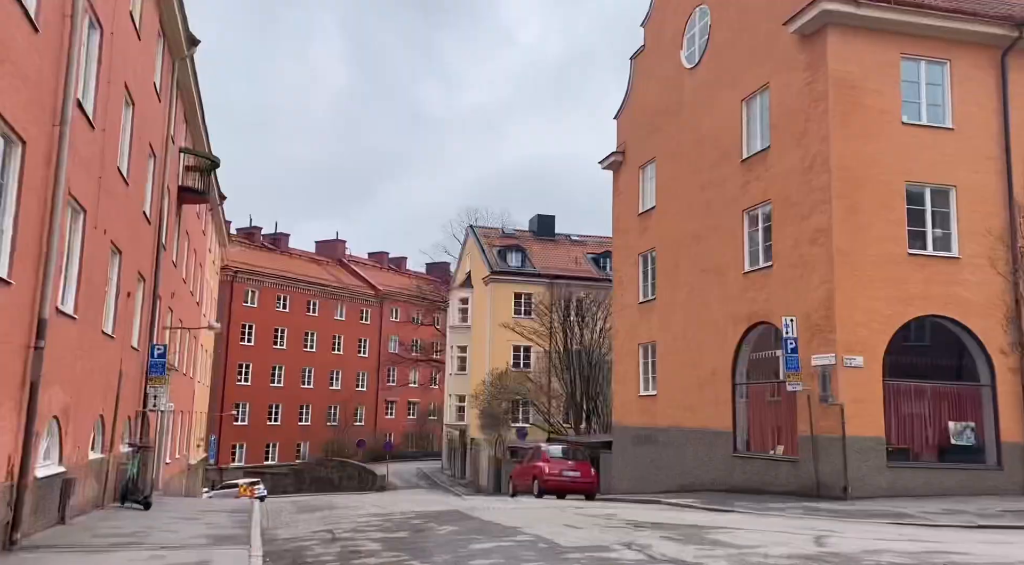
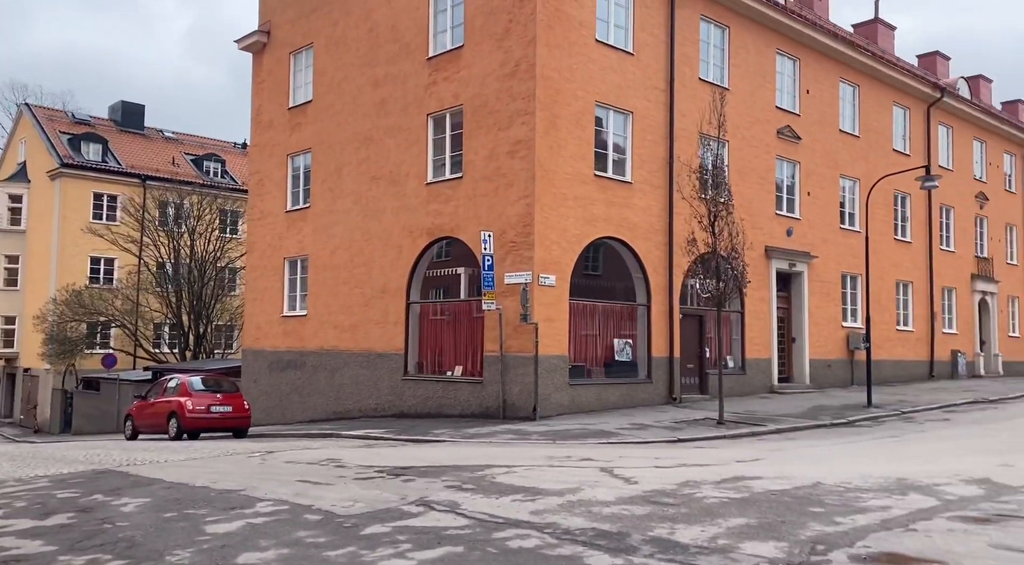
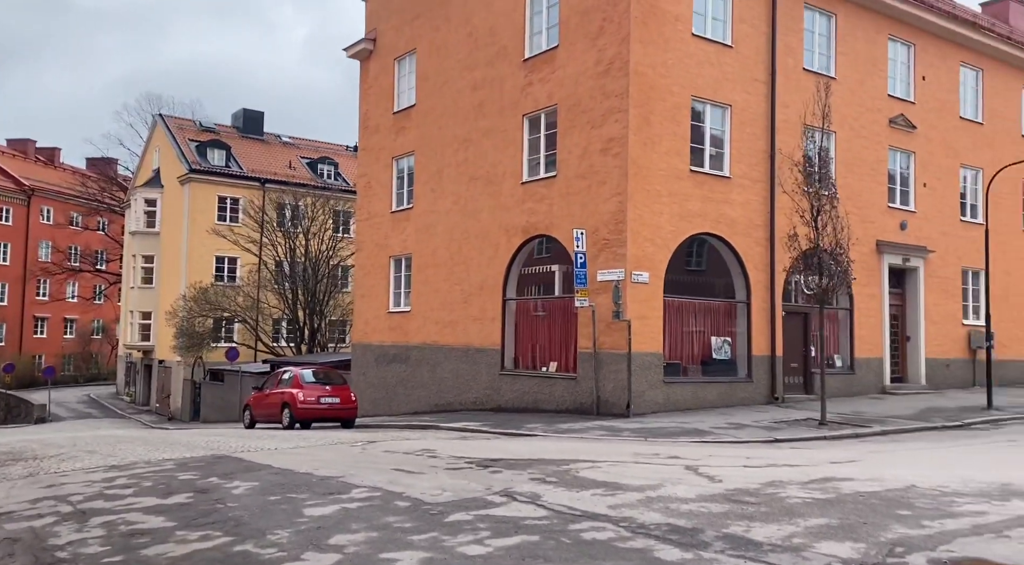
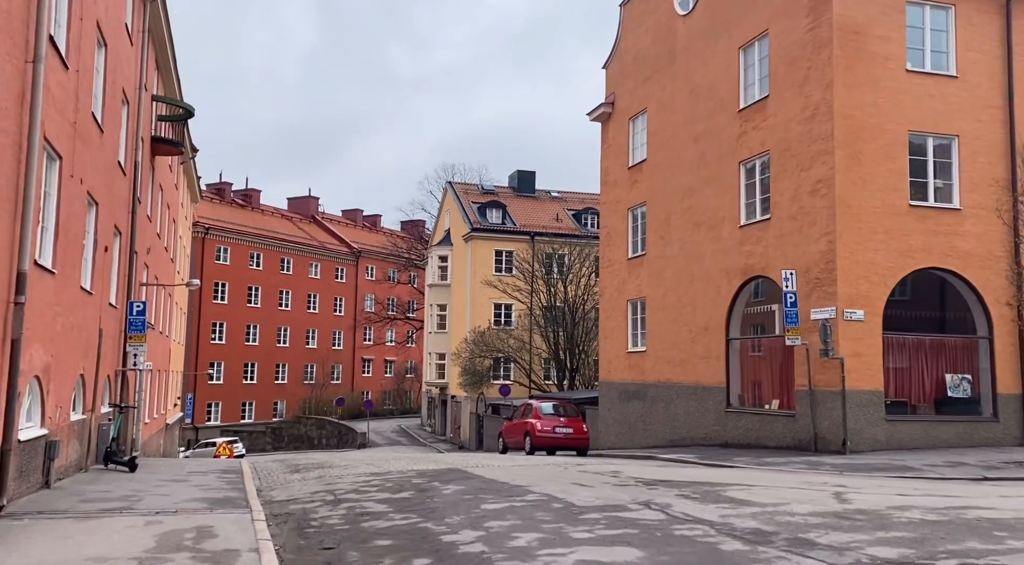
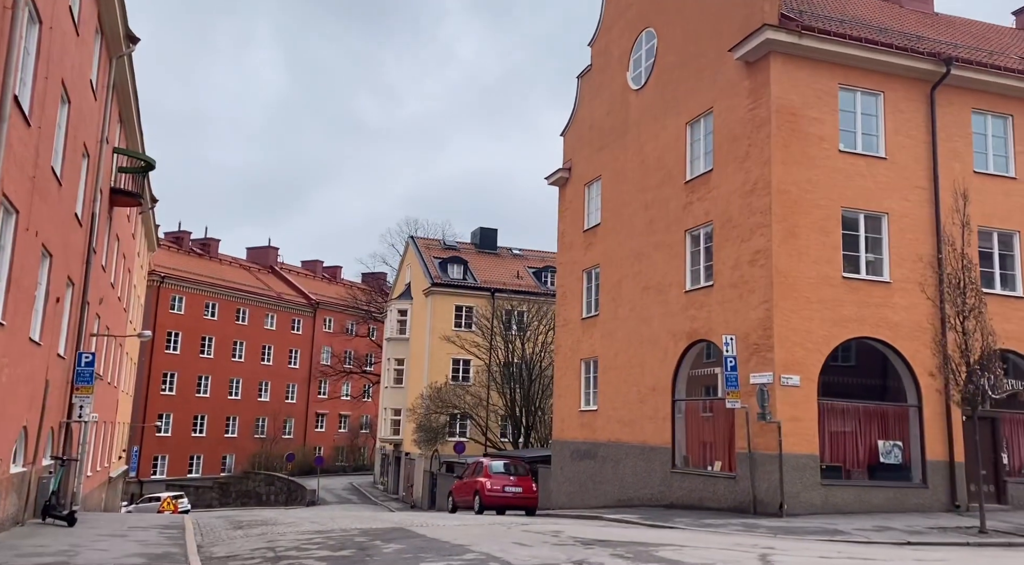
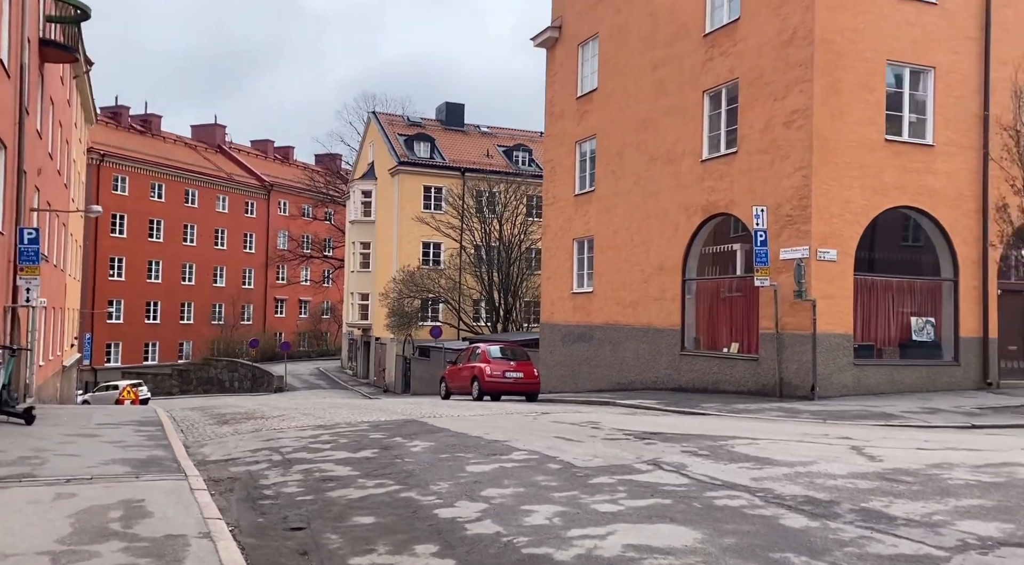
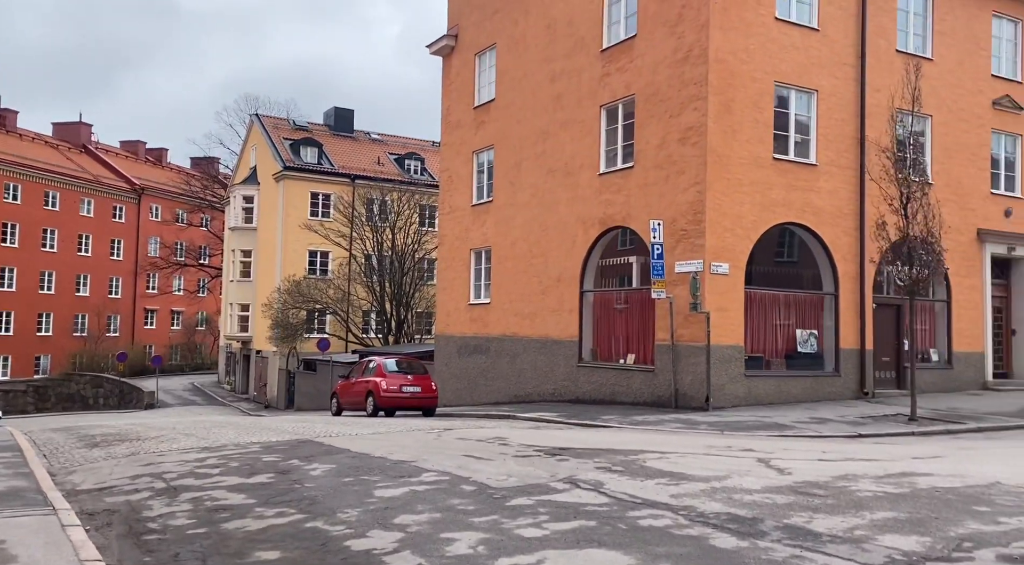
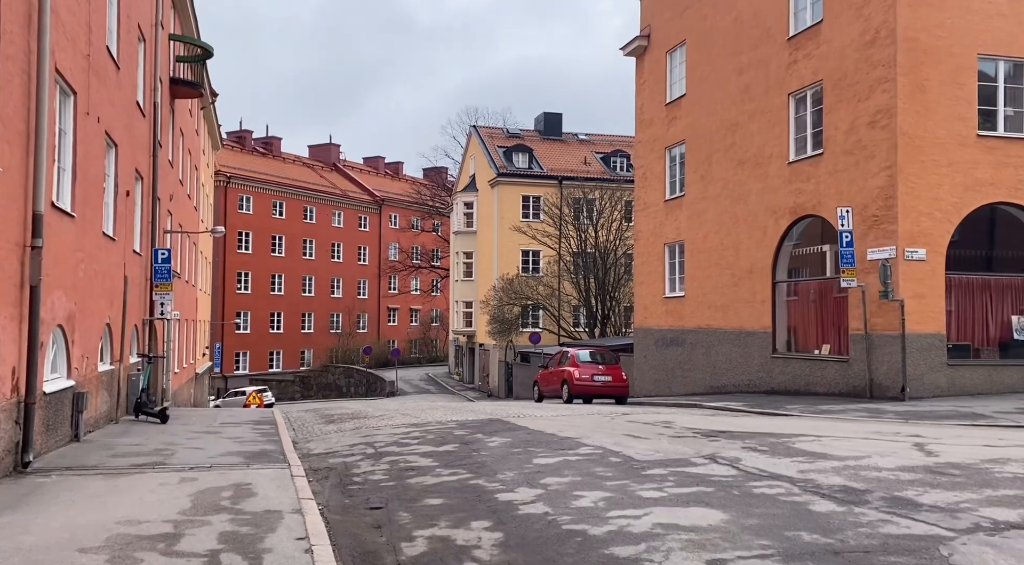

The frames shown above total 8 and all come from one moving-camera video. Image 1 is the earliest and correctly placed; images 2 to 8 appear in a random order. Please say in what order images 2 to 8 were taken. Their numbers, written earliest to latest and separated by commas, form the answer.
5, 4, 8, 6, 7, 3, 2
